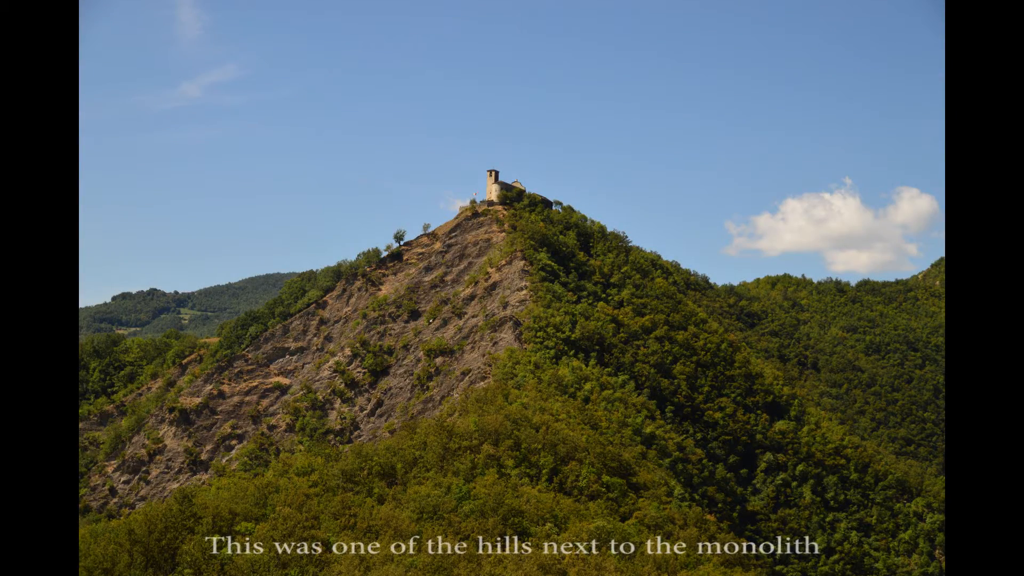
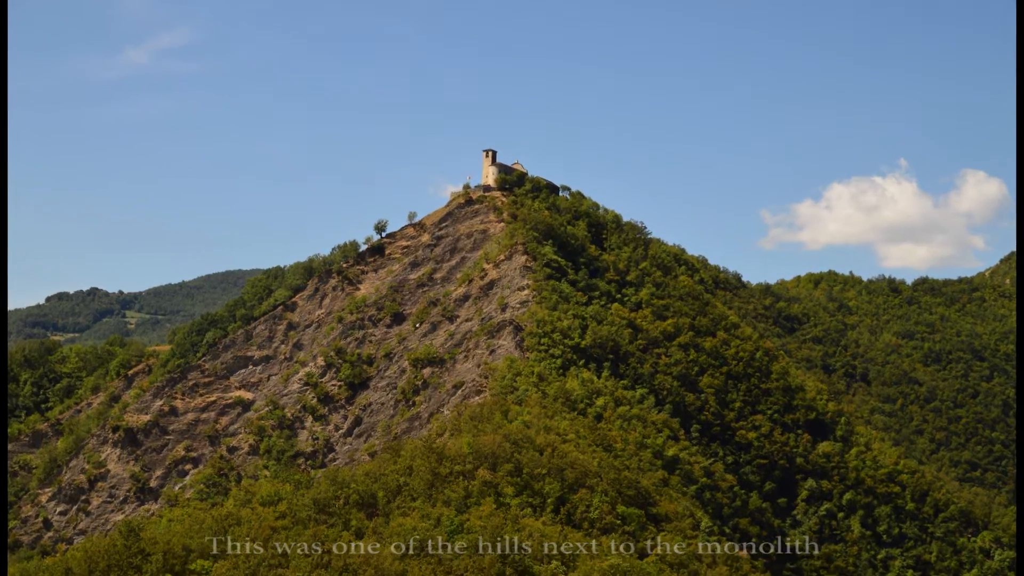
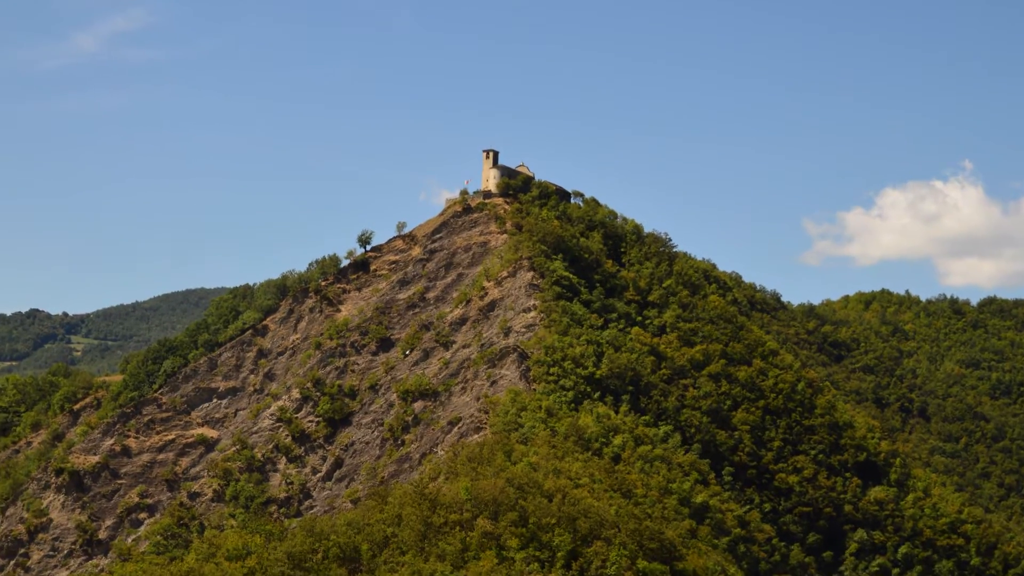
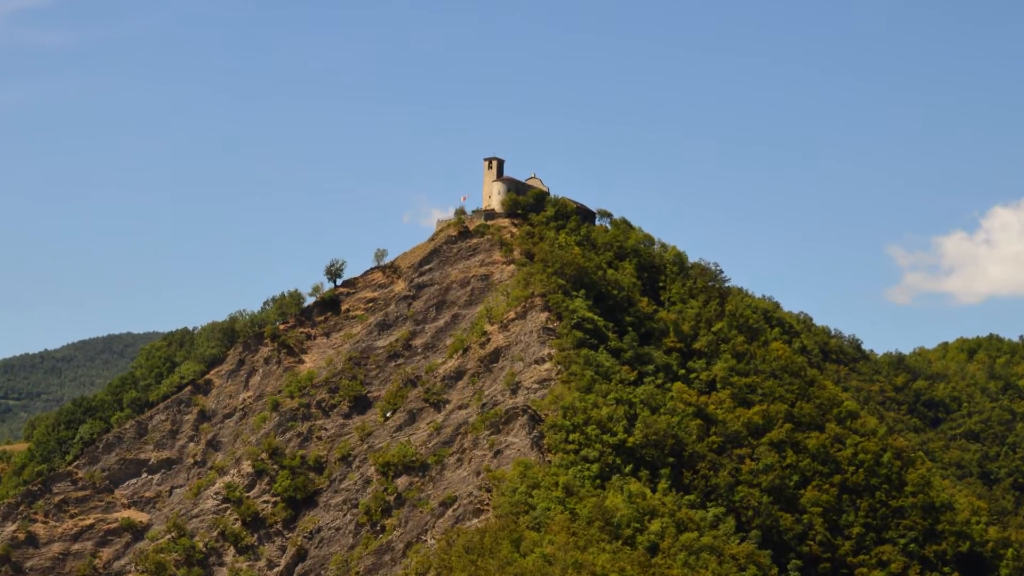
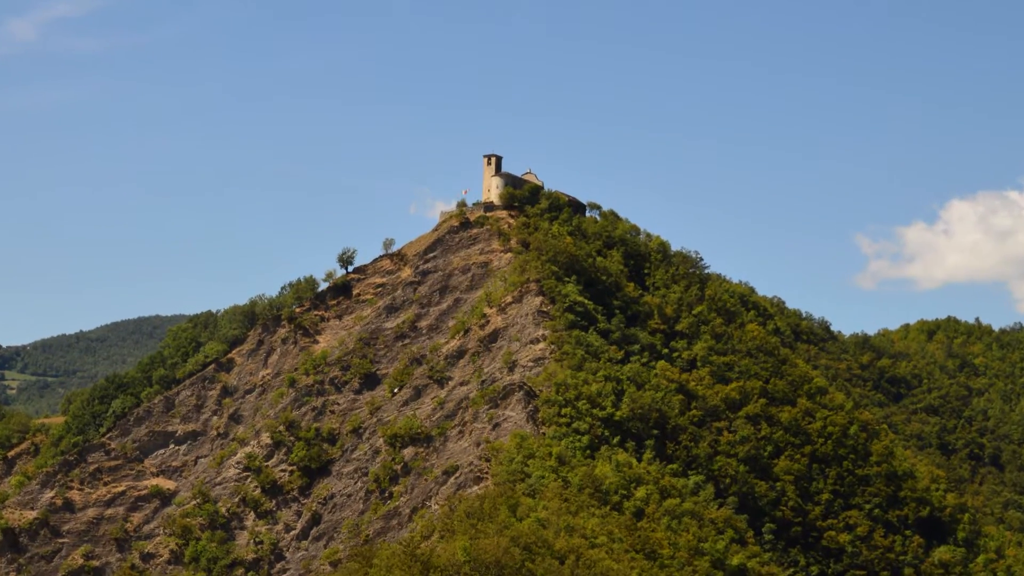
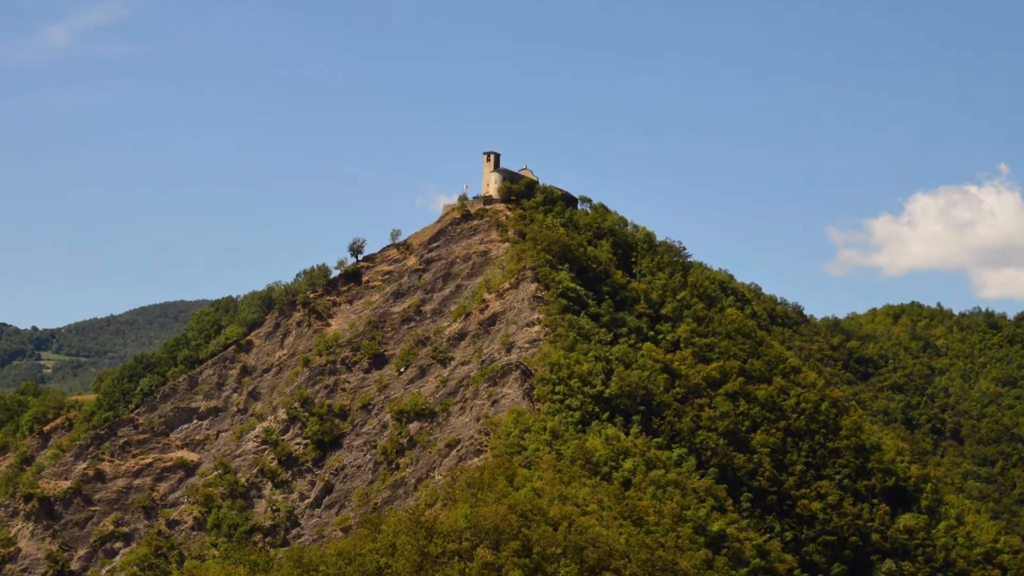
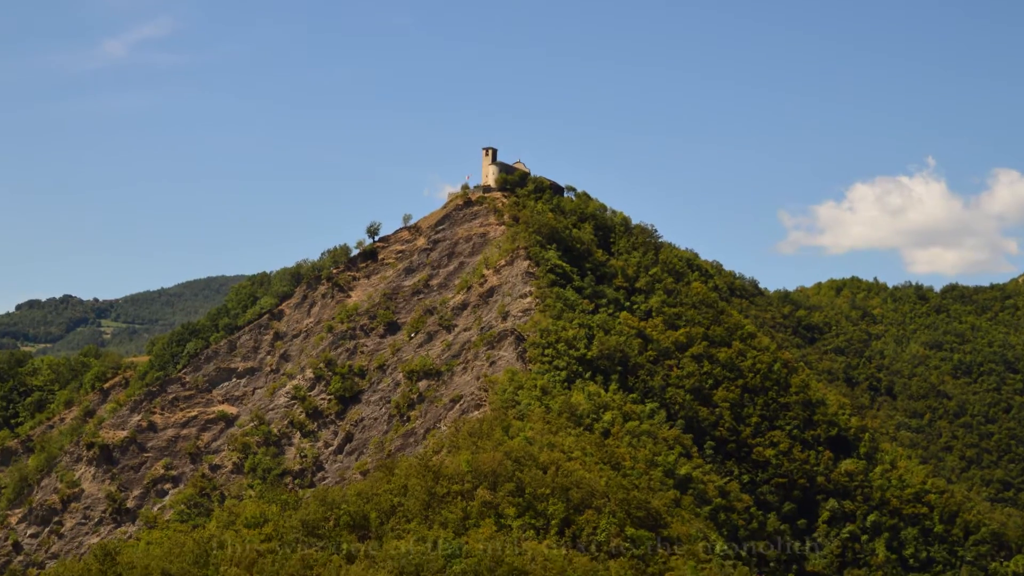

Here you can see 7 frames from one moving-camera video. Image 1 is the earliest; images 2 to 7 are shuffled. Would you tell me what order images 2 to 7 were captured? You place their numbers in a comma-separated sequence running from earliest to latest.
2, 7, 3, 6, 5, 4
